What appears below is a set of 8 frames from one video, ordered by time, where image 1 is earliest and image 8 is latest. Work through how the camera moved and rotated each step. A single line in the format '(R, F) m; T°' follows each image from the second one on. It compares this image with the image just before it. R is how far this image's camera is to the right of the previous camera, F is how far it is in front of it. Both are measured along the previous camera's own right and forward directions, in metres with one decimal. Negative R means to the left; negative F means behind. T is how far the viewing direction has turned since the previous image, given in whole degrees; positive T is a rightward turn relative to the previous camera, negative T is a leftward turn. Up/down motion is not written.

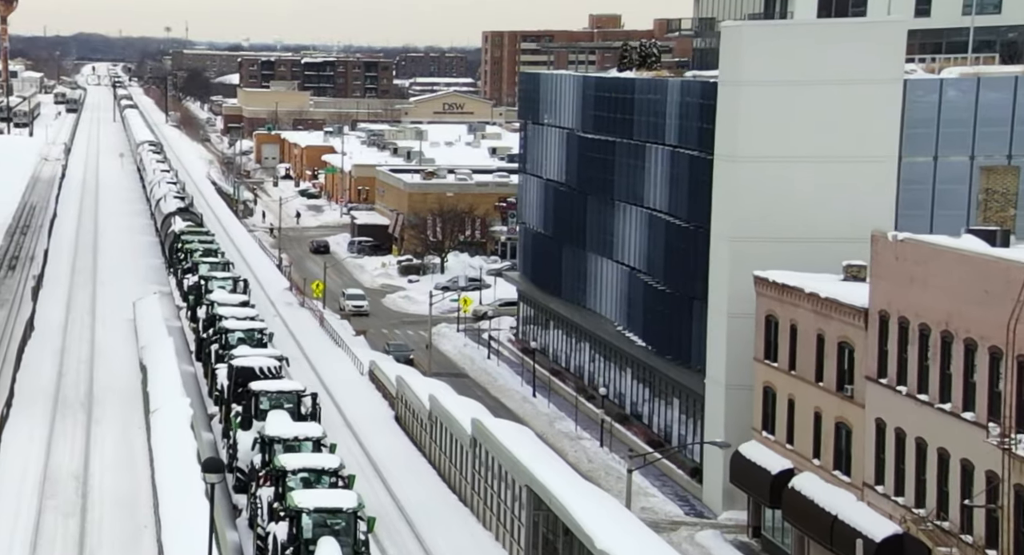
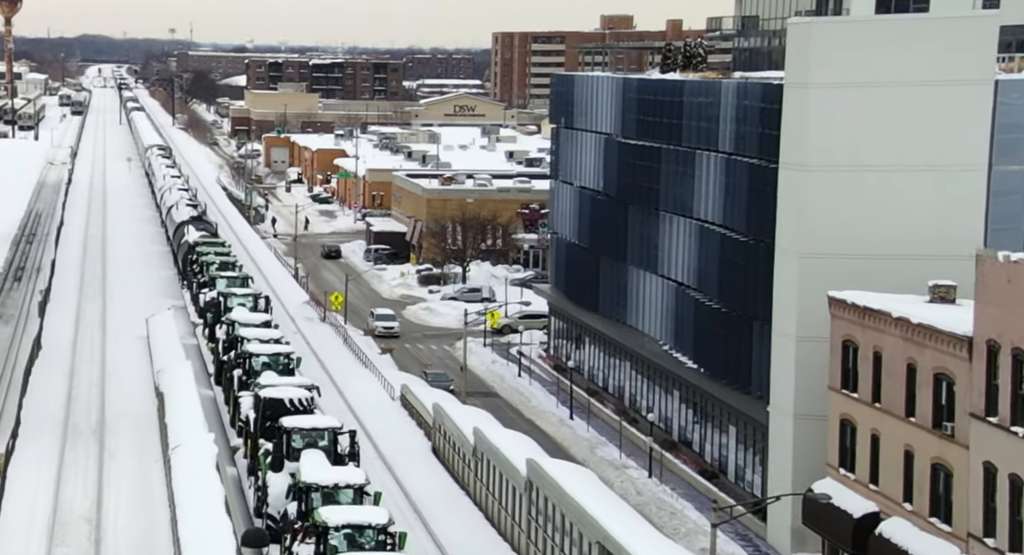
(-0.6, +2.1) m; 0°
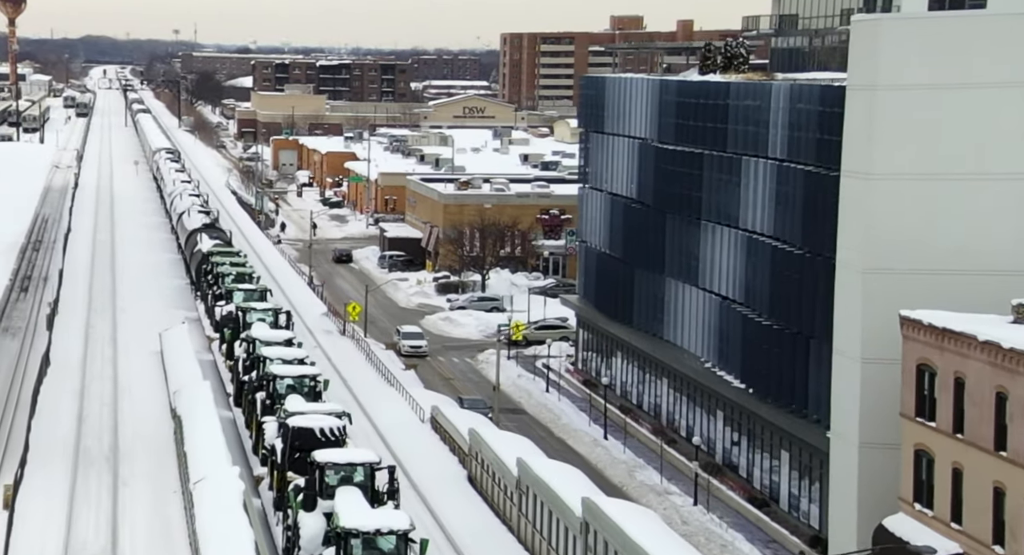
(-0.5, +1.6) m; 0°
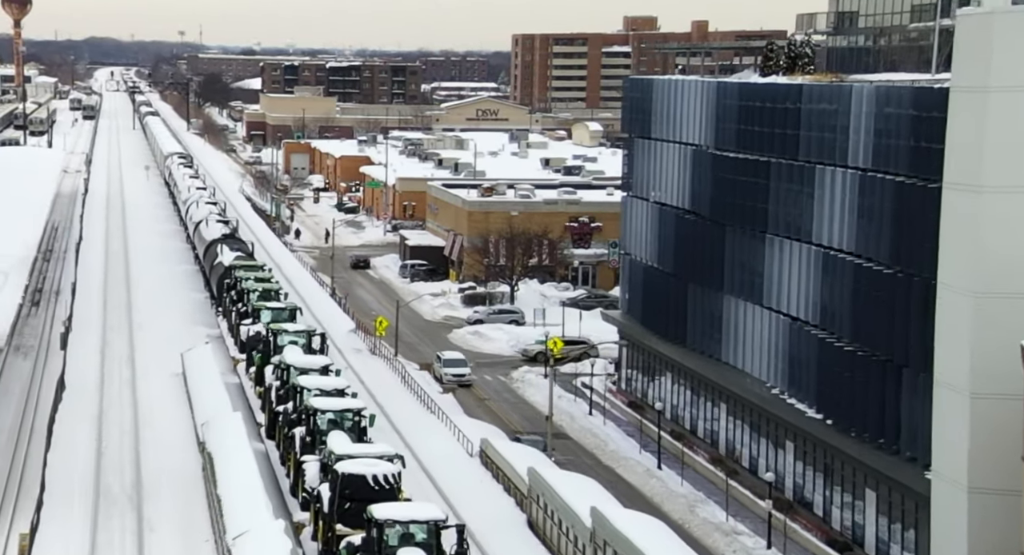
(-0.8, +2.2) m; 0°
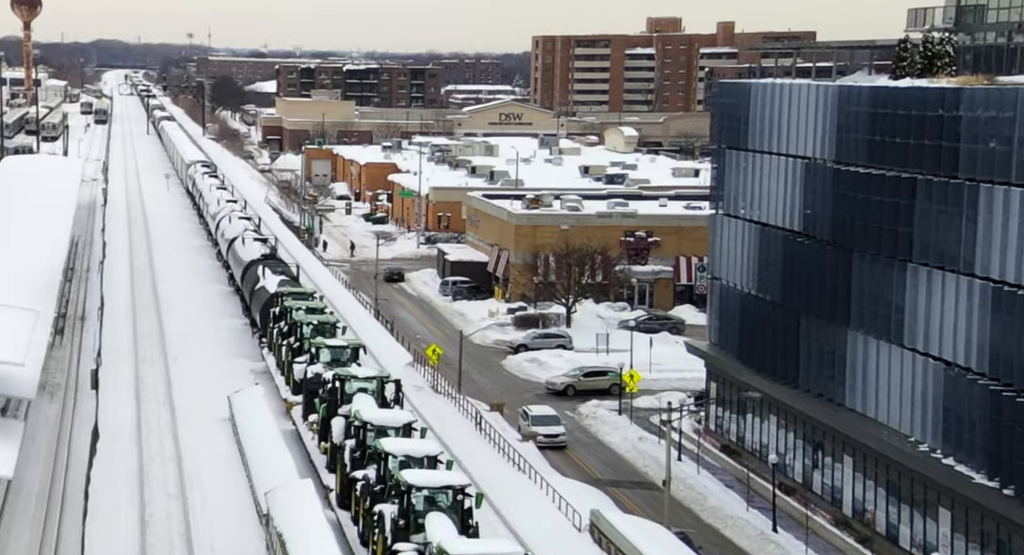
(-1.3, +3.7) m; 0°
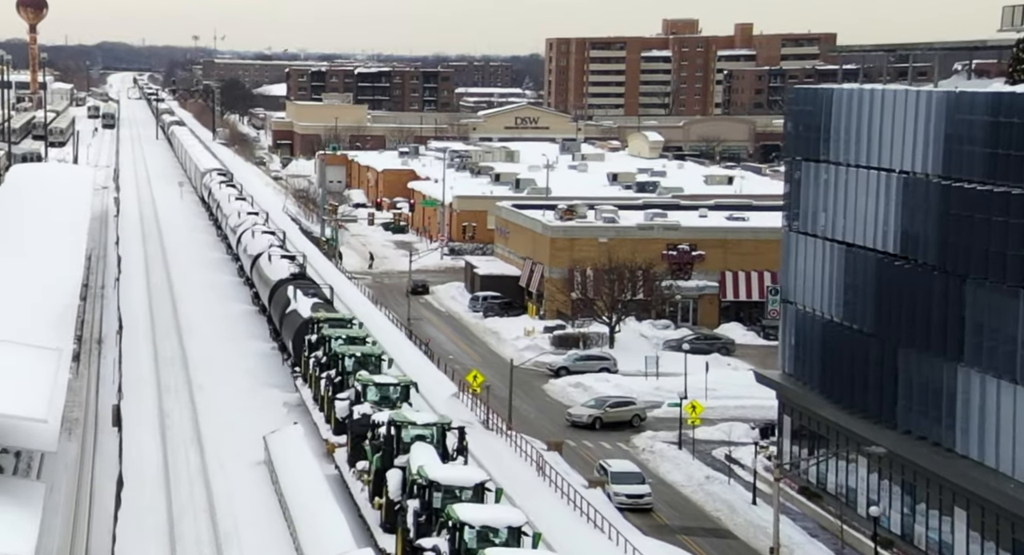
(-0.9, +2.7) m; 0°
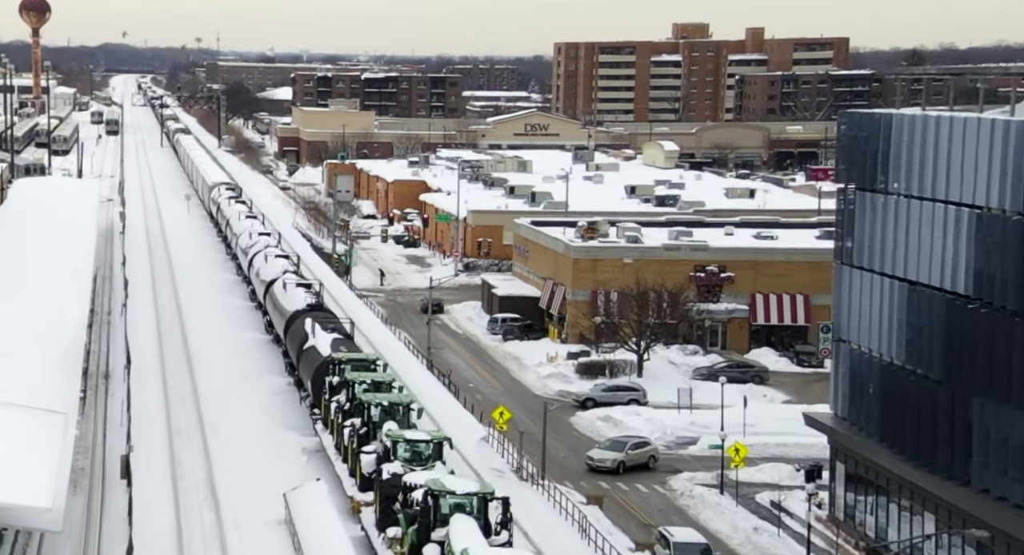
(-0.5, +1.8) m; 0°
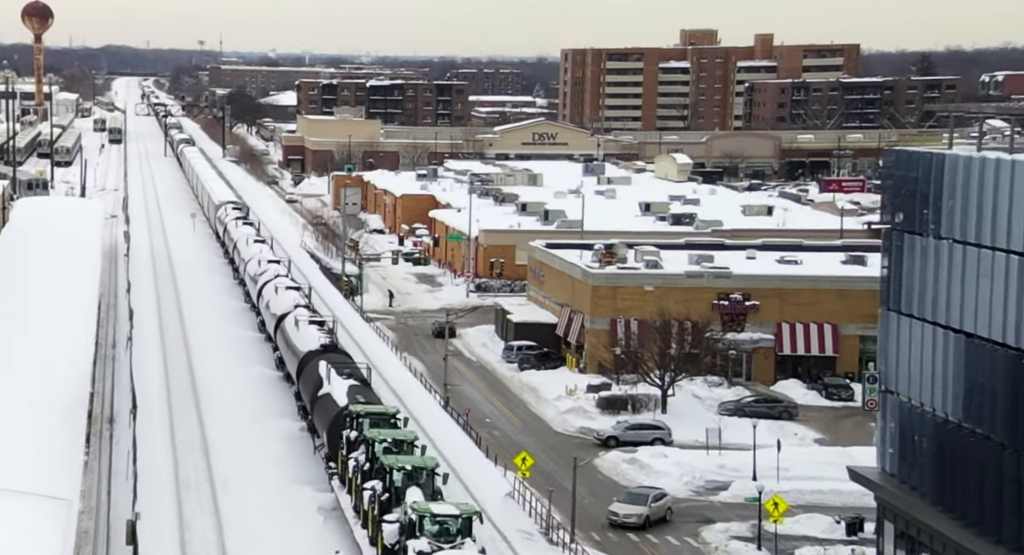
(-0.4, +1.5) m; 0°
